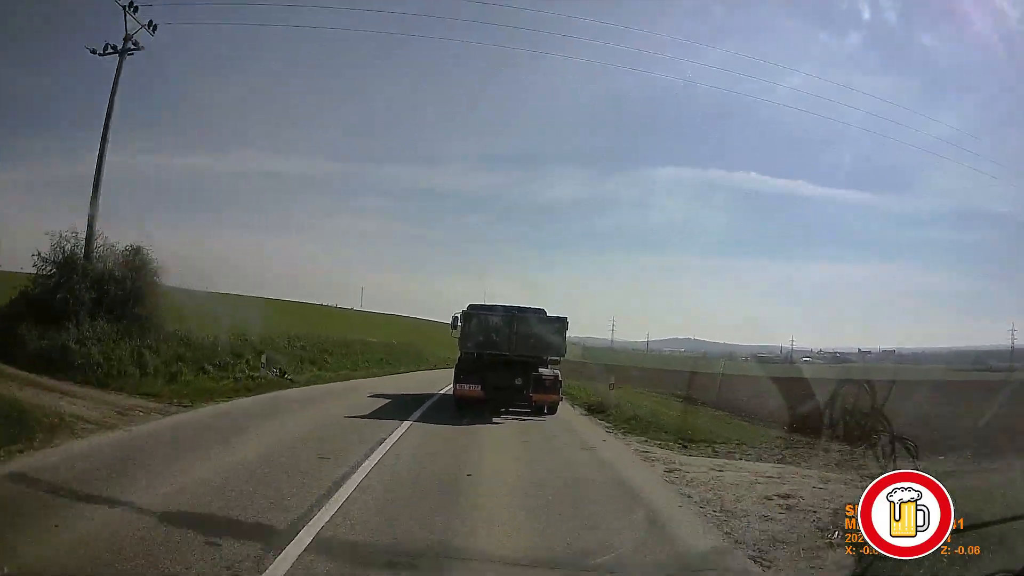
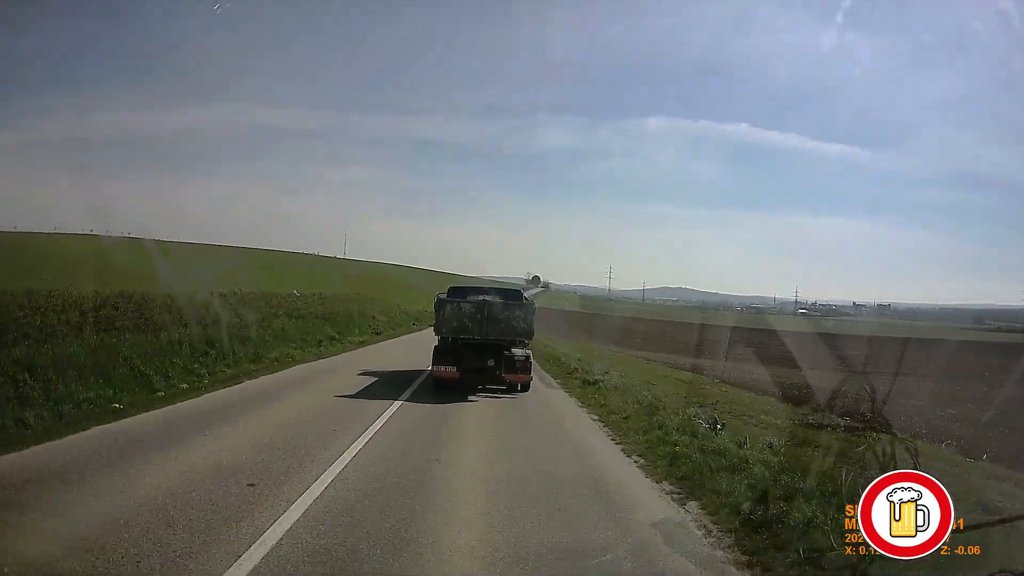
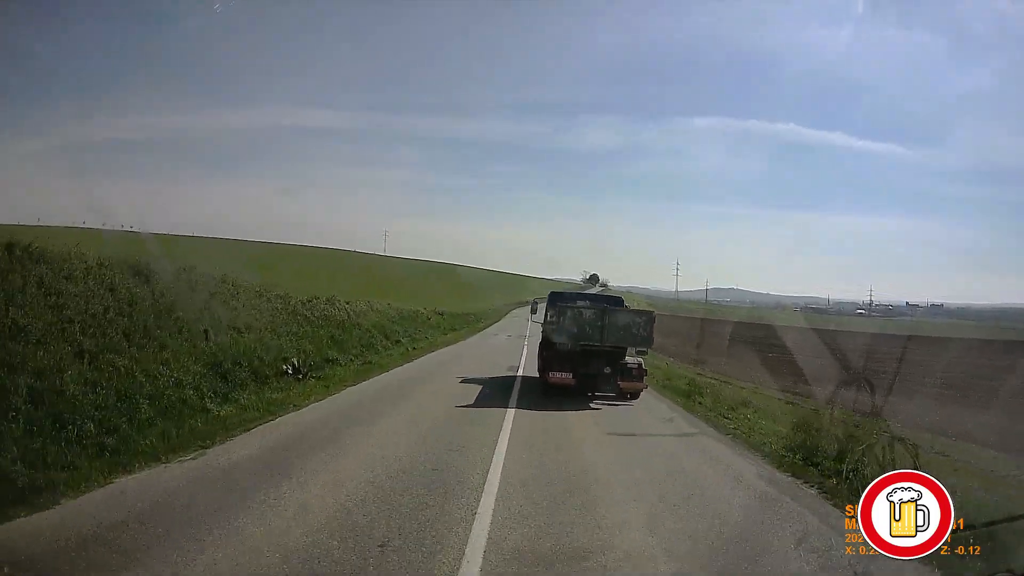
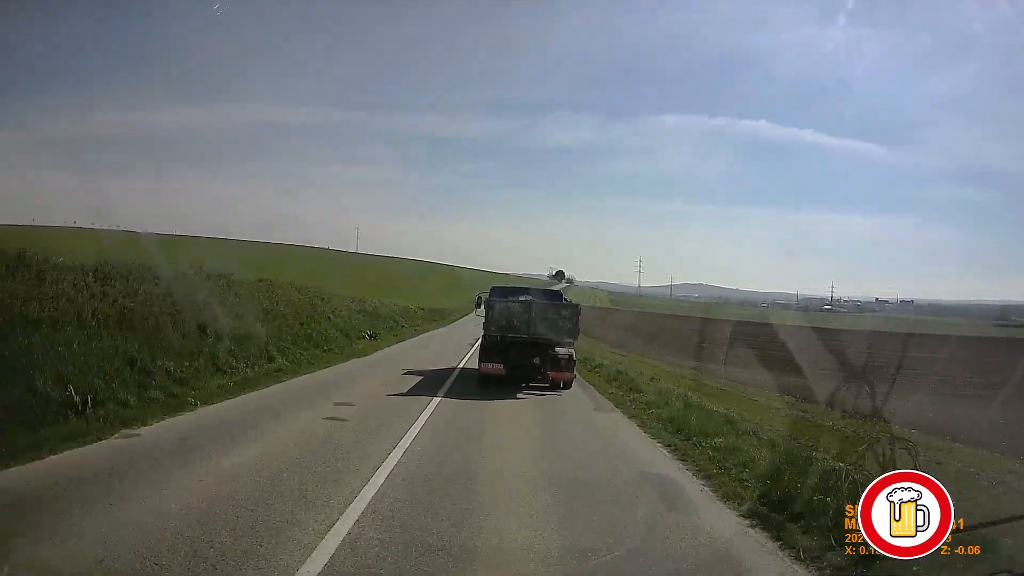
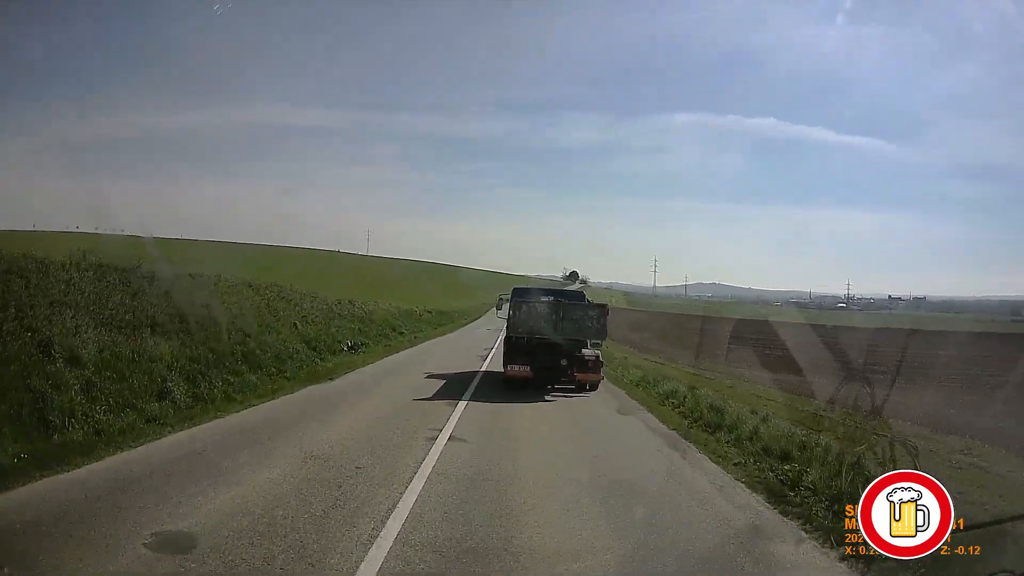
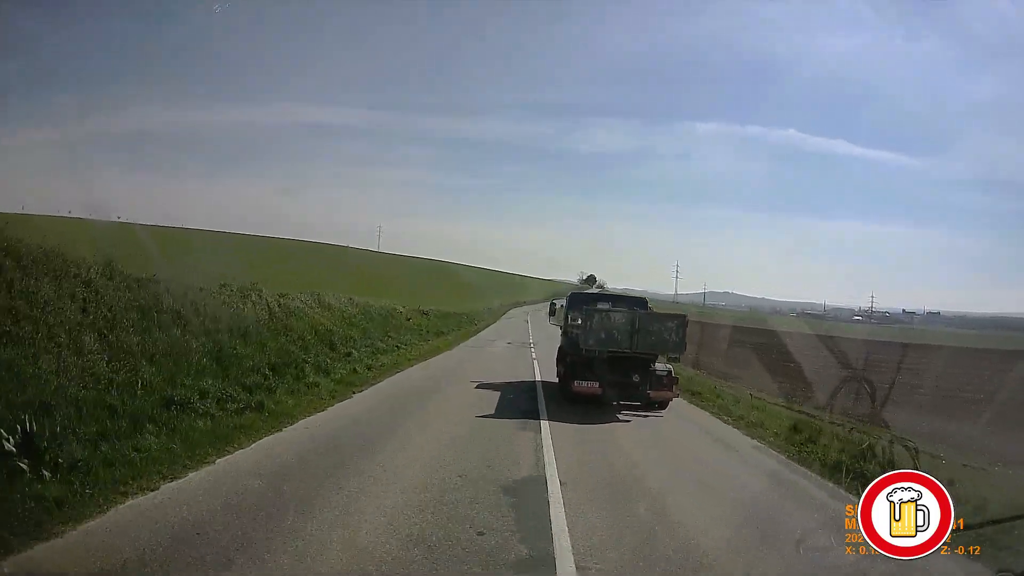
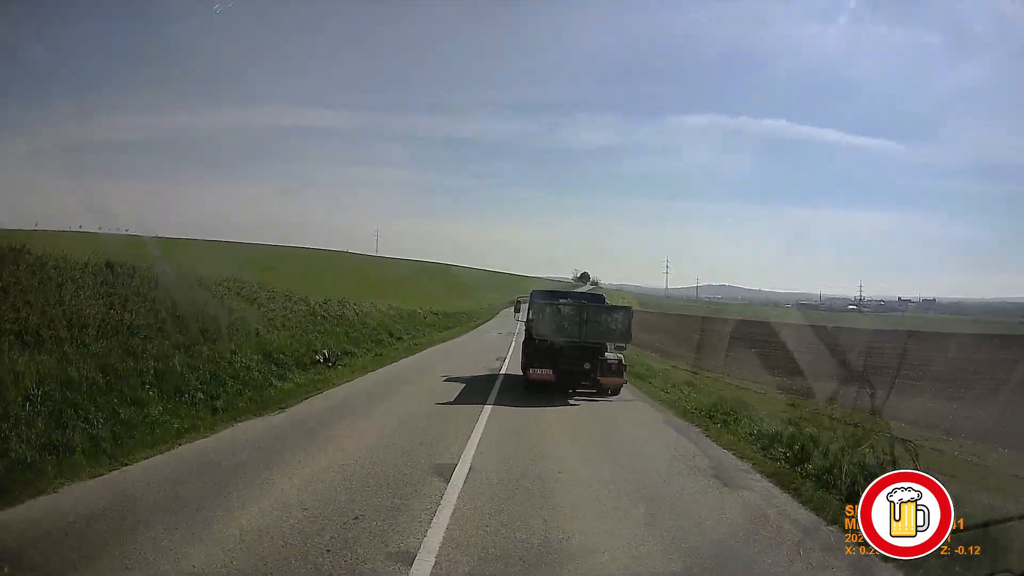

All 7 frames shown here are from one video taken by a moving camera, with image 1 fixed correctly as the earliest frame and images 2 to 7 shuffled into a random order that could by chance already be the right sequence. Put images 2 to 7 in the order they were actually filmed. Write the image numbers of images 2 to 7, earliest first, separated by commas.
2, 4, 5, 7, 3, 6
